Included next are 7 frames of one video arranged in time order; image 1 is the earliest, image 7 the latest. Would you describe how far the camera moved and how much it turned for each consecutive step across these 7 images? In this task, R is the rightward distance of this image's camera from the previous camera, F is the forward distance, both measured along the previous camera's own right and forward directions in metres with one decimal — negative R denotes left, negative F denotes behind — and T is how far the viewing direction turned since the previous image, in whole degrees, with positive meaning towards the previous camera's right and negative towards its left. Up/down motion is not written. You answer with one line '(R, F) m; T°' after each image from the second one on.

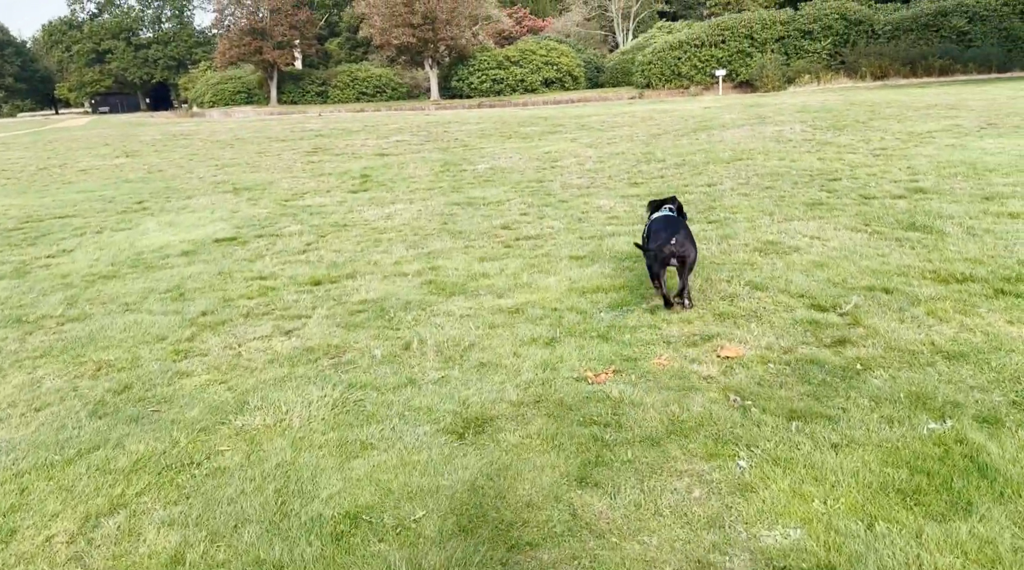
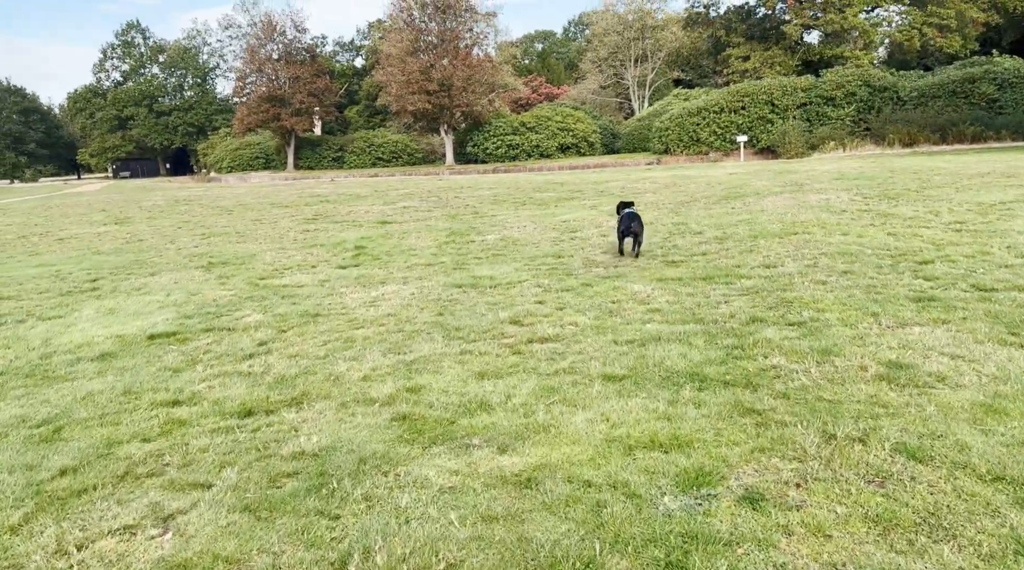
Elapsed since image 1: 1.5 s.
(0.0, +1.2) m; -1°
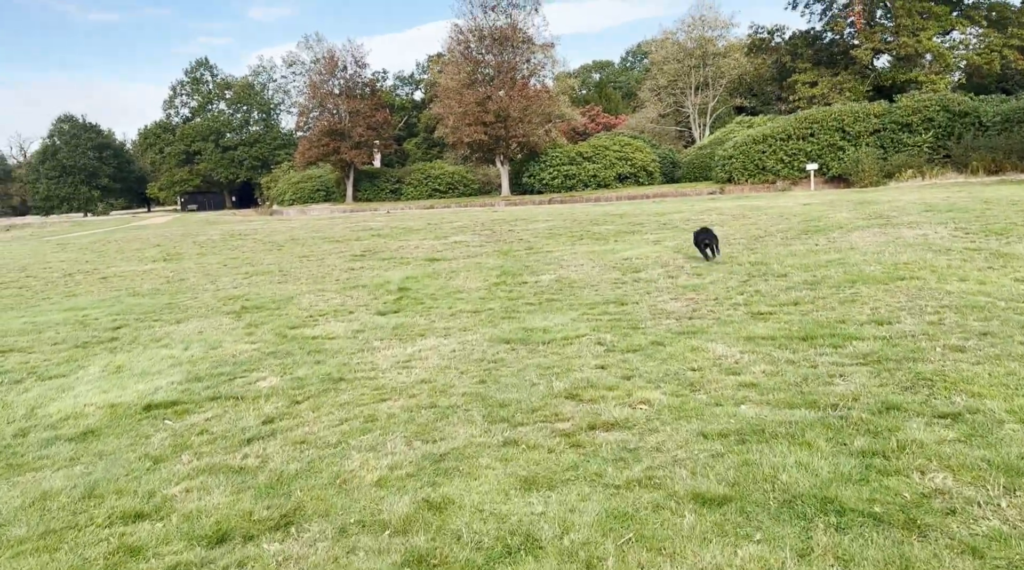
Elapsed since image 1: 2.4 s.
(0.0, +0.7) m; -4°
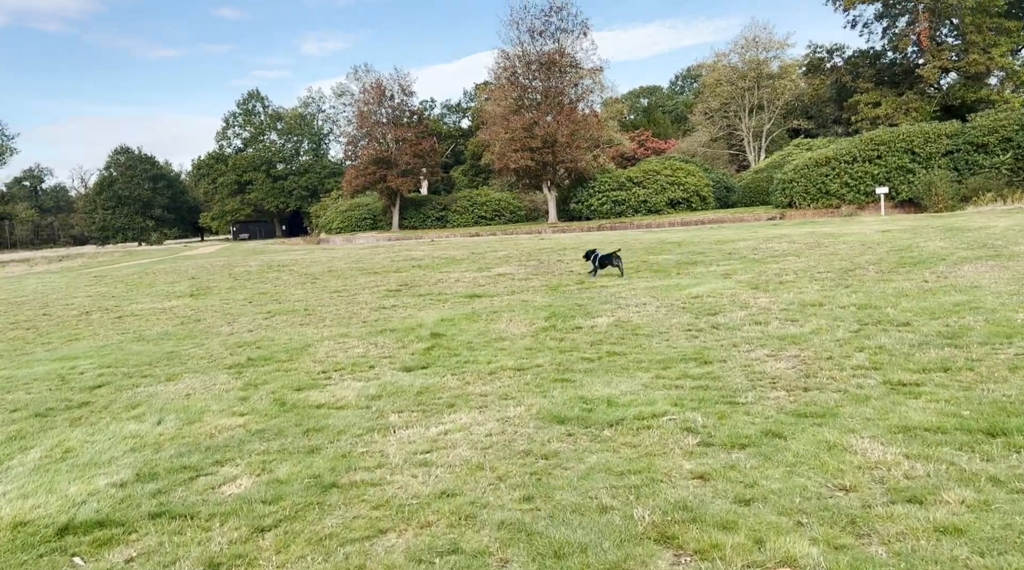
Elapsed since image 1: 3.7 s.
(0.0, +1.1) m; -3°
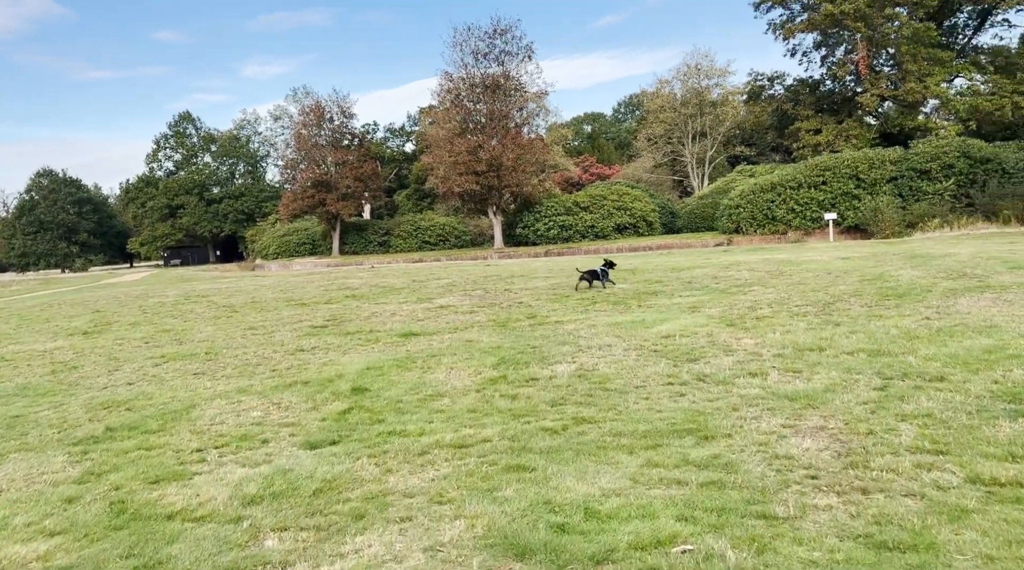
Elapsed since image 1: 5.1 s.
(0.0, +1.2) m; +4°
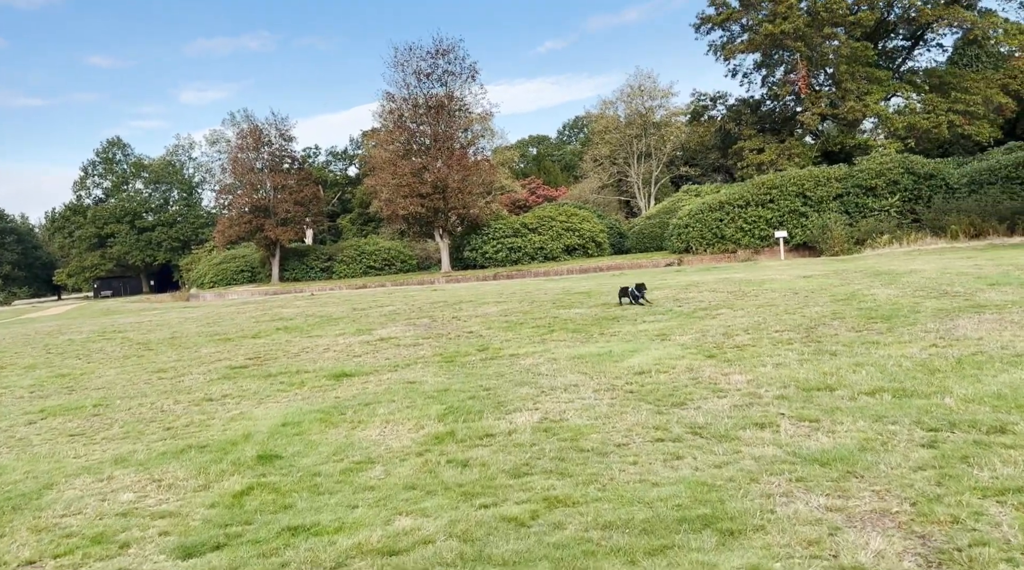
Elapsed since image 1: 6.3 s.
(0.0, +1.0) m; +4°
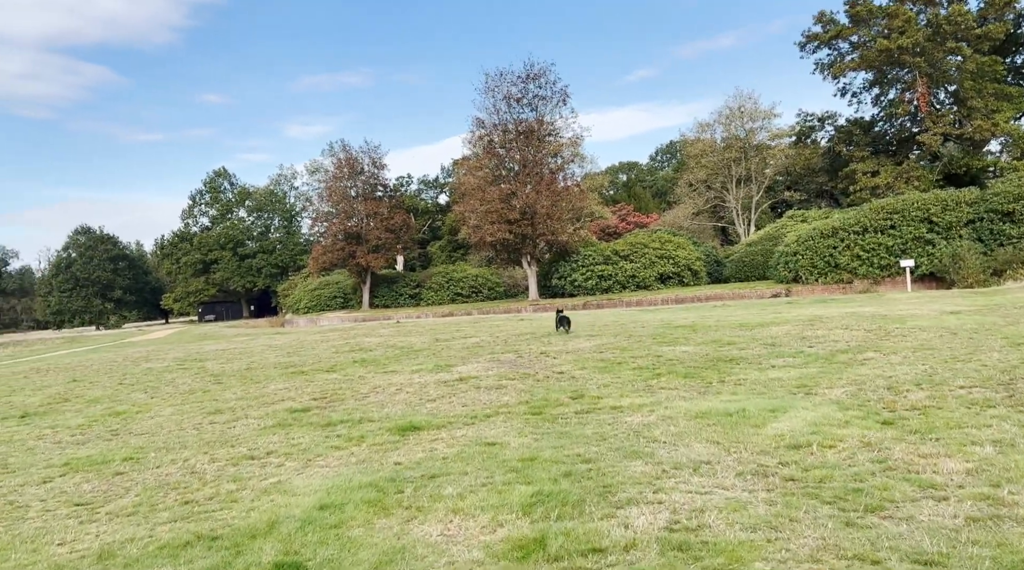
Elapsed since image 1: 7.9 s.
(-0.1, +1.3) m; -6°
